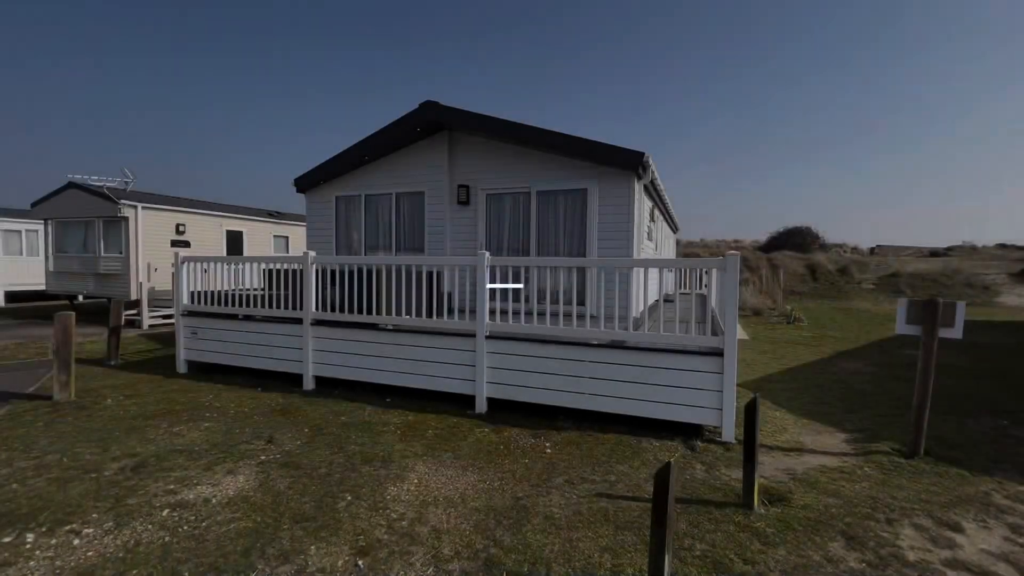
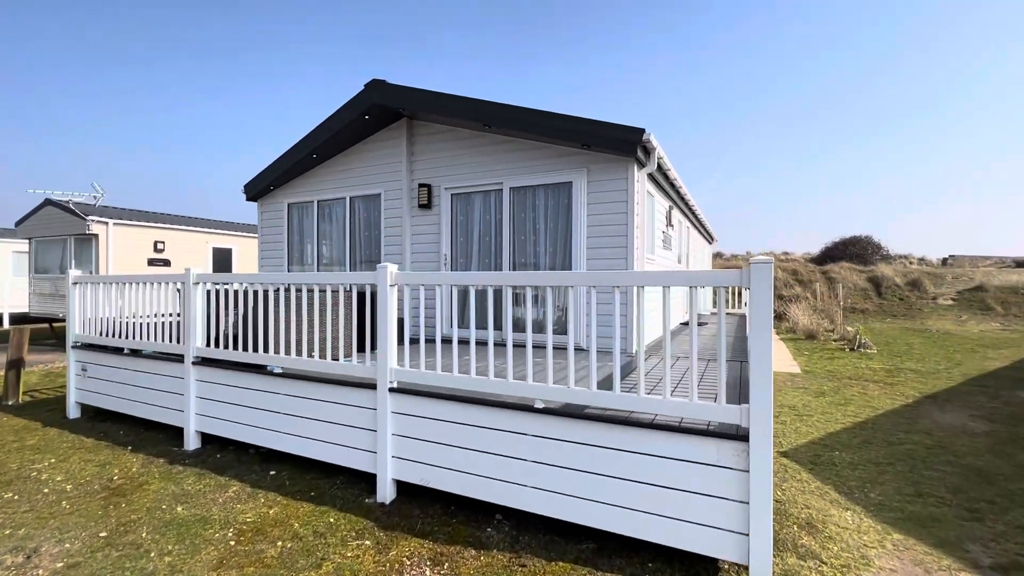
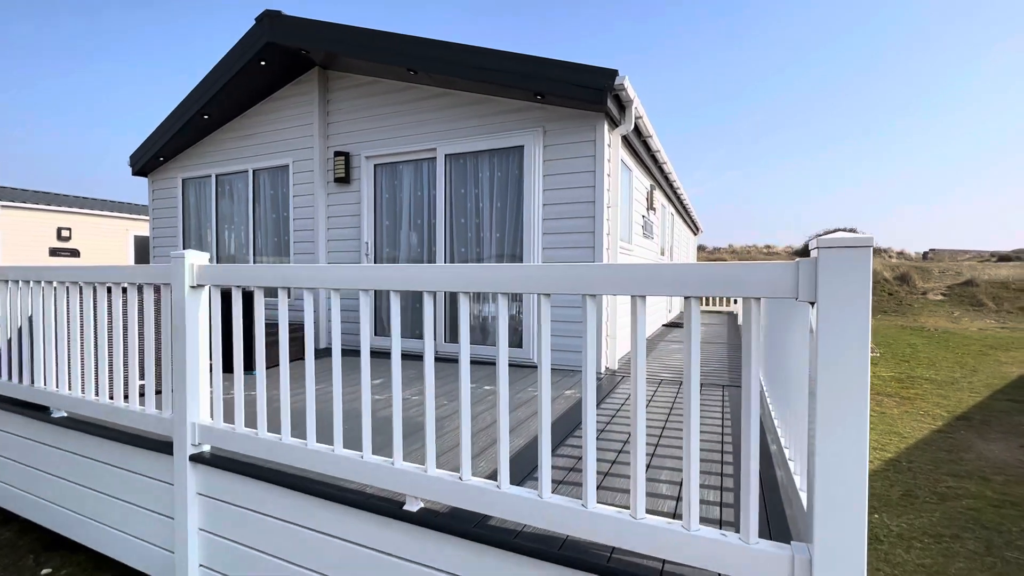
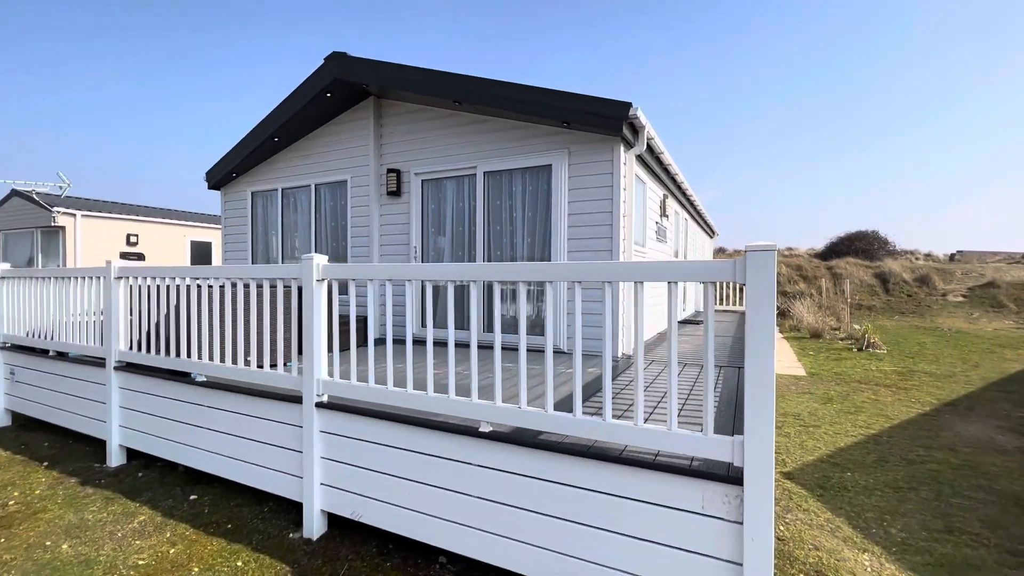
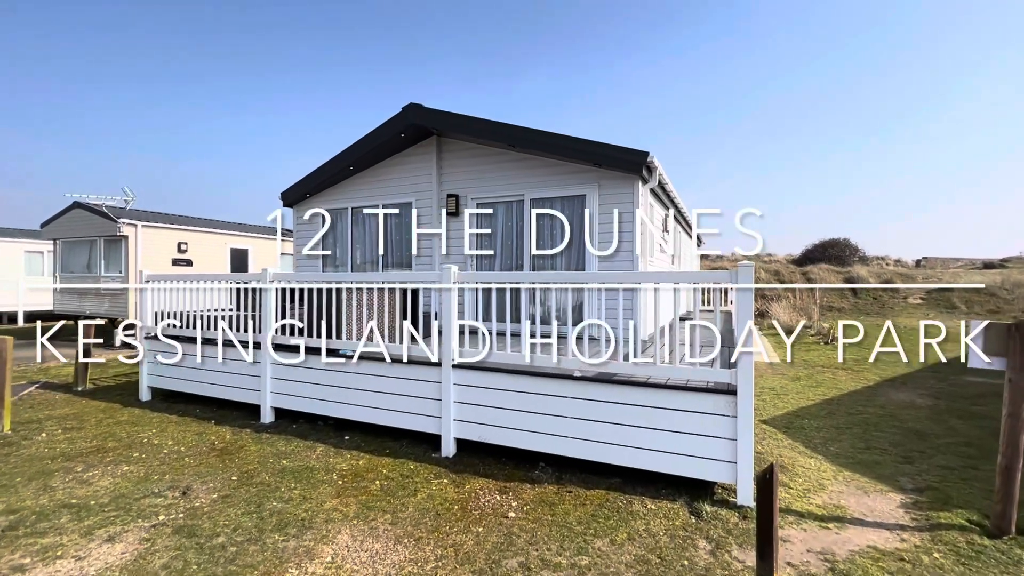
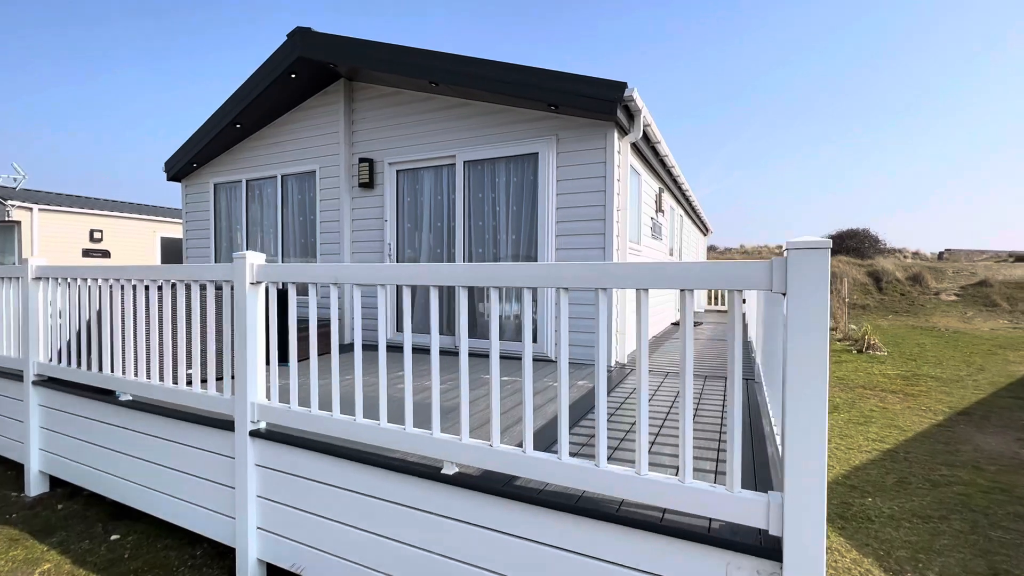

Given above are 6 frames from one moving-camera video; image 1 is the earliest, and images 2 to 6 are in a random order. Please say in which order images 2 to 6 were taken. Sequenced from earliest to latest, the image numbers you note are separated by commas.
5, 2, 4, 6, 3
